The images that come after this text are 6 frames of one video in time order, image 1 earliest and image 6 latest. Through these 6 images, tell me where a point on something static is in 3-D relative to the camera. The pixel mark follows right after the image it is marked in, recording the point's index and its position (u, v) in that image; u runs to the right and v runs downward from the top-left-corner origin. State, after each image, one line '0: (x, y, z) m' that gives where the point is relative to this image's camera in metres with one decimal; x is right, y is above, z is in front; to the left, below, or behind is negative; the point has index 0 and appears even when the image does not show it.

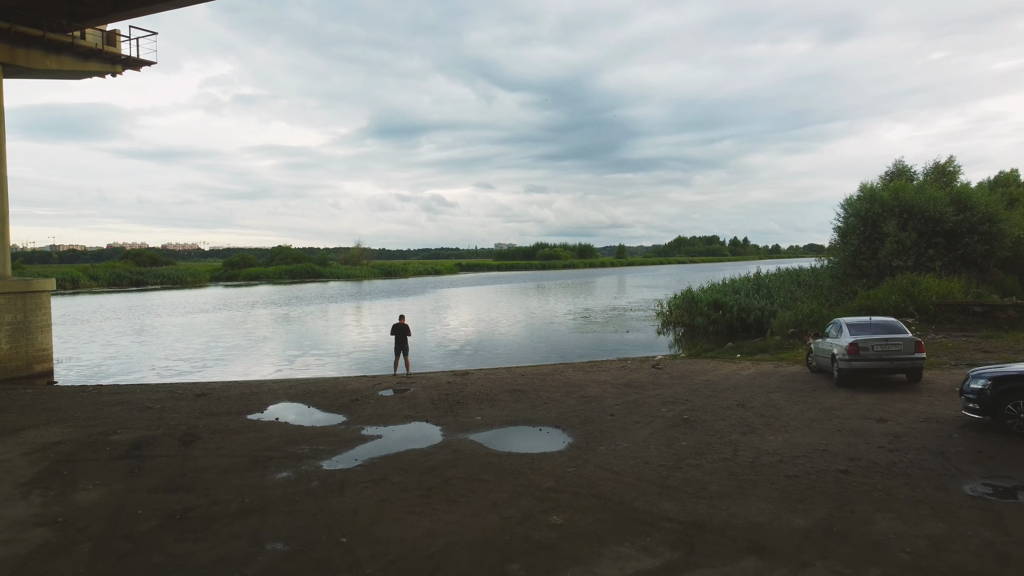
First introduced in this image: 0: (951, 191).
0: (+12.4, +2.7, +15.5) m
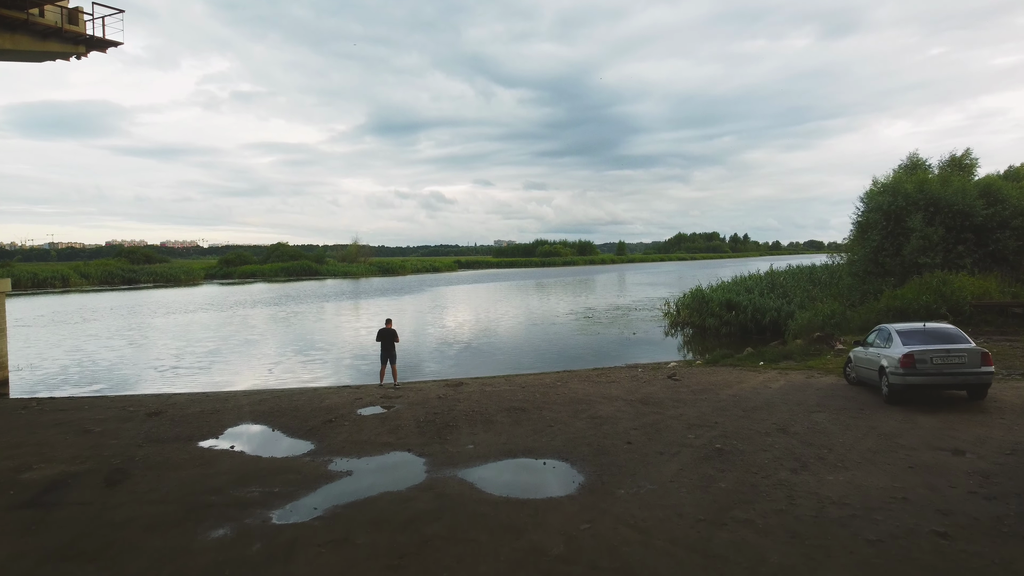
0: (+12.4, +2.8, +14.6) m
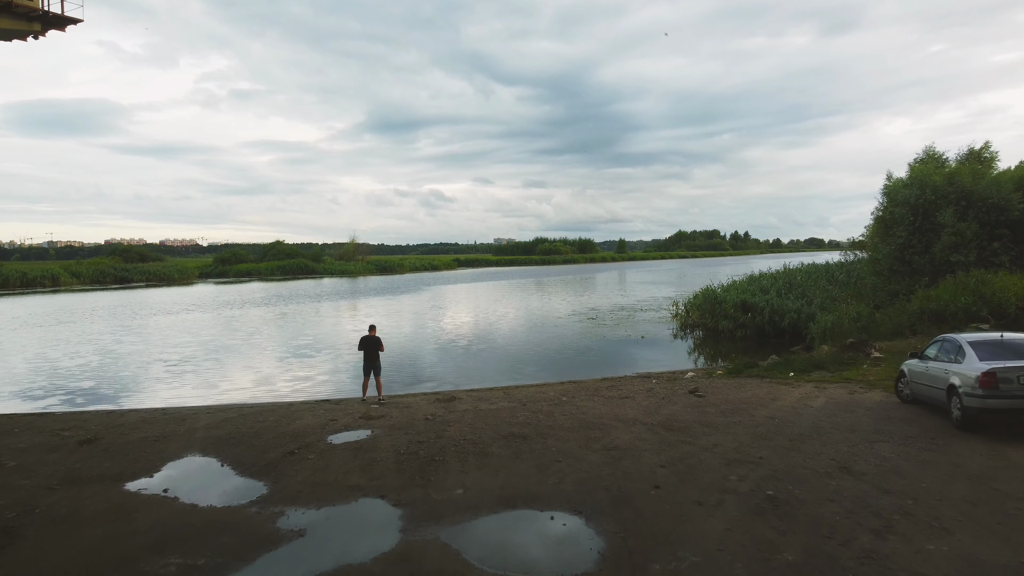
0: (+12.4, +2.8, +13.5) m
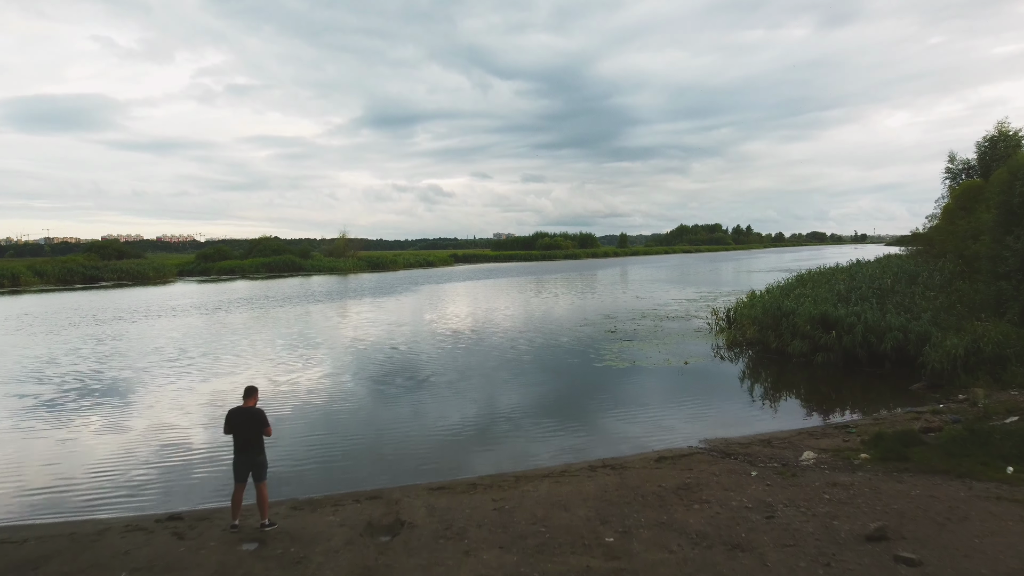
0: (+12.3, +2.6, +9.9) m
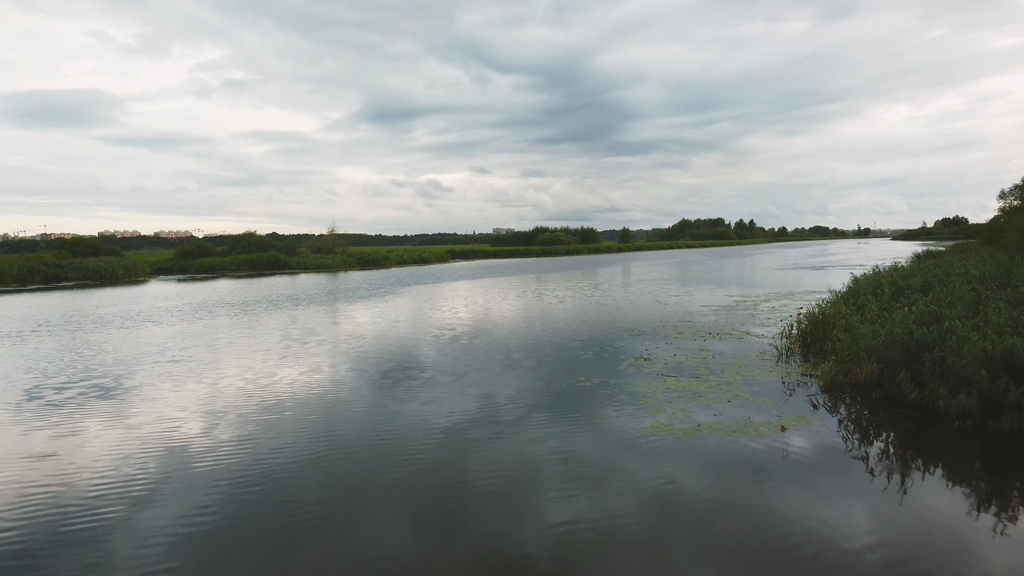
0: (+12.2, +2.4, +5.9) m
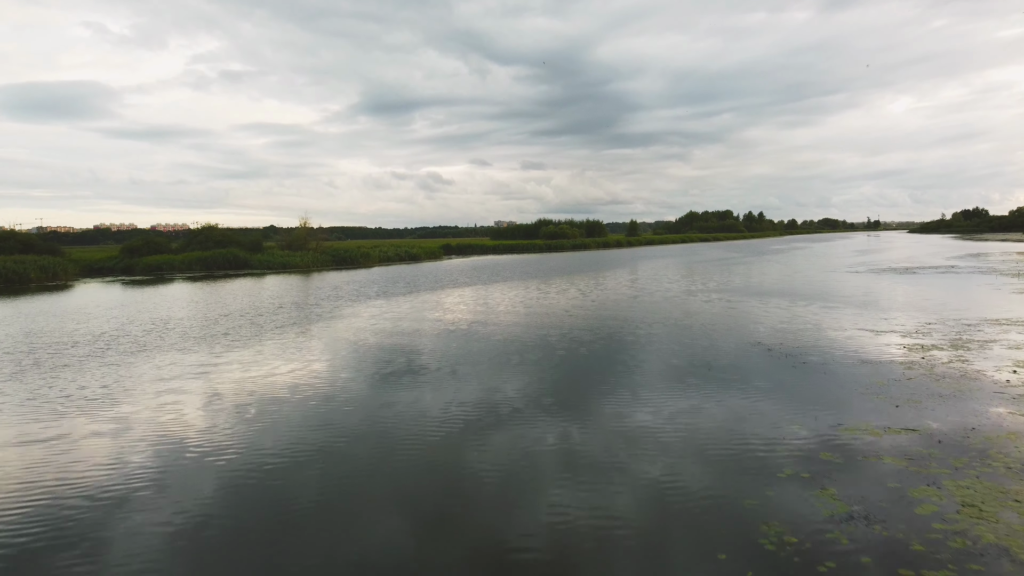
0: (+12.1, +1.5, -3.0) m
